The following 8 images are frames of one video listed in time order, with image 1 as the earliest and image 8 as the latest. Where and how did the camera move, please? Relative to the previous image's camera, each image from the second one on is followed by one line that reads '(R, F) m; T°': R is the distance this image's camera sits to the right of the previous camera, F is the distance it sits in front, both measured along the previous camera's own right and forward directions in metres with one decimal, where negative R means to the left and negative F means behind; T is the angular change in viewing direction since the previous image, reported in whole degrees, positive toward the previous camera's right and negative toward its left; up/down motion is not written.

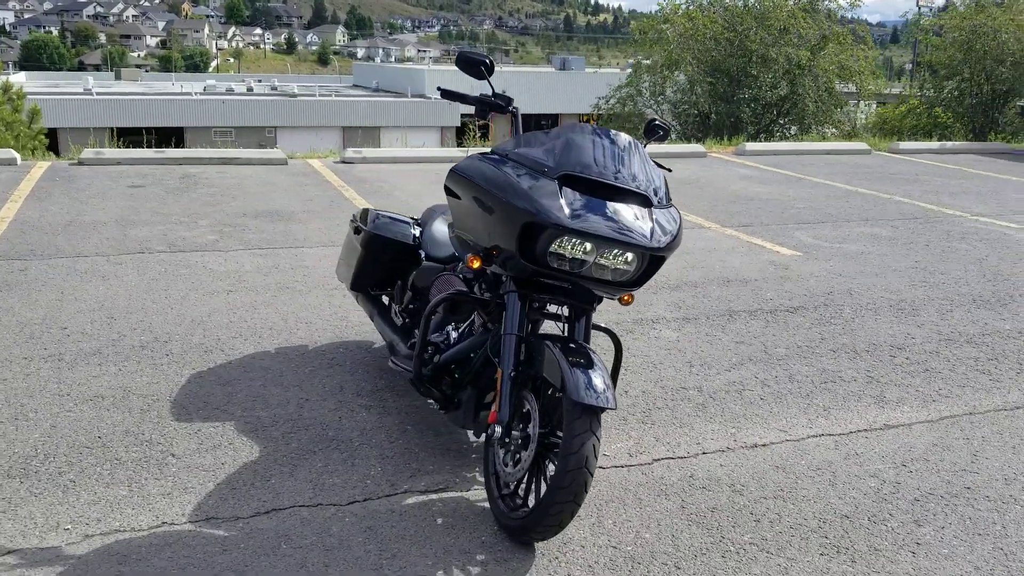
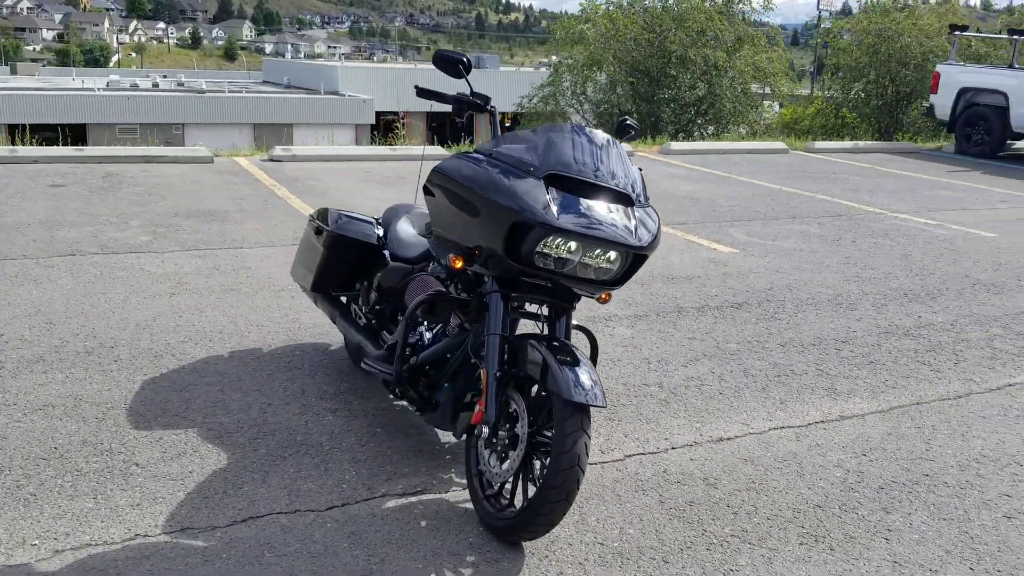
(-0.3, 0.0) m; +5°
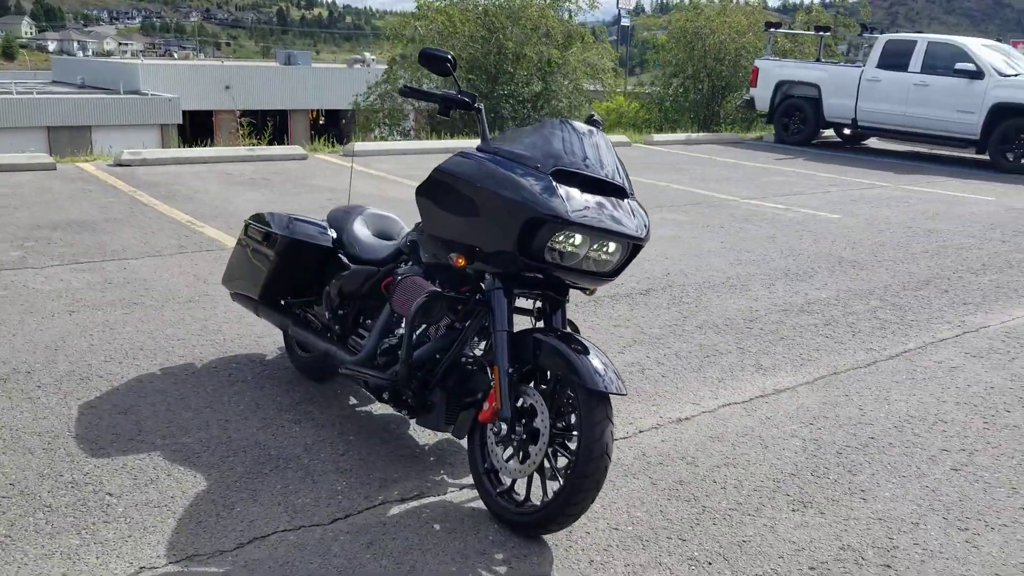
(-0.7, 0.0) m; +11°
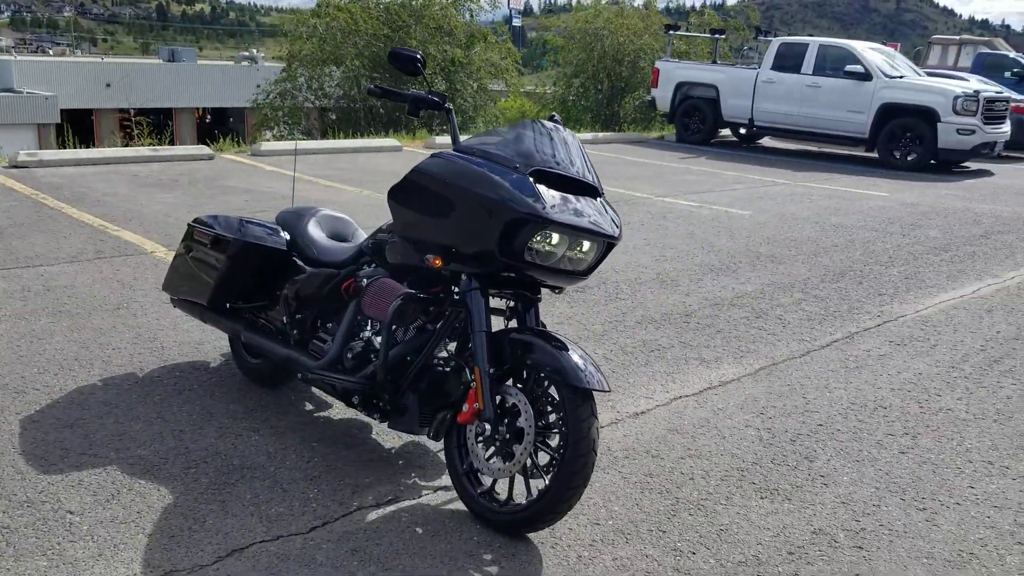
(-0.3, 0.0) m; +6°
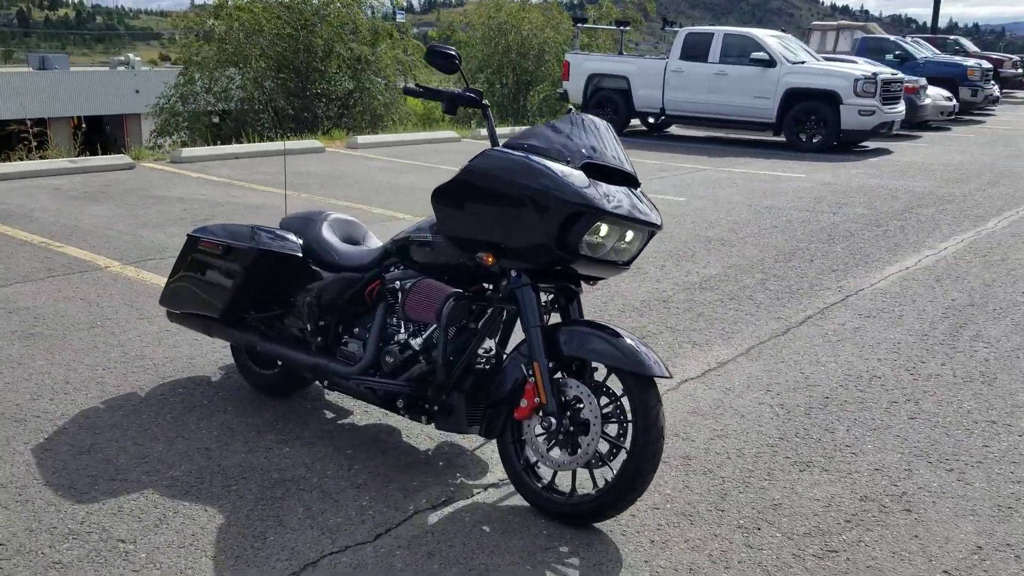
(-0.6, 0.0) m; +6°
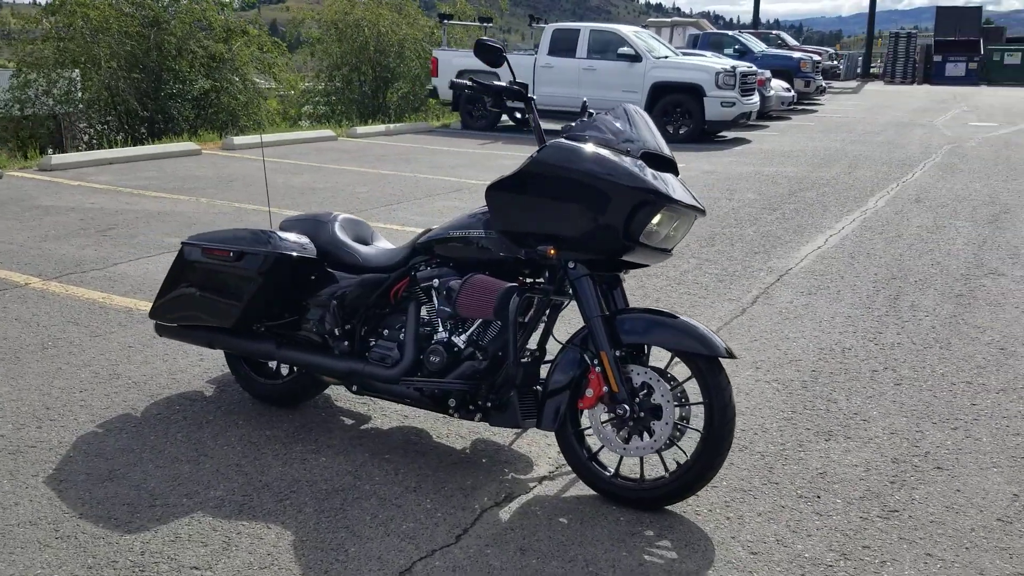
(-0.9, +0.1) m; +10°
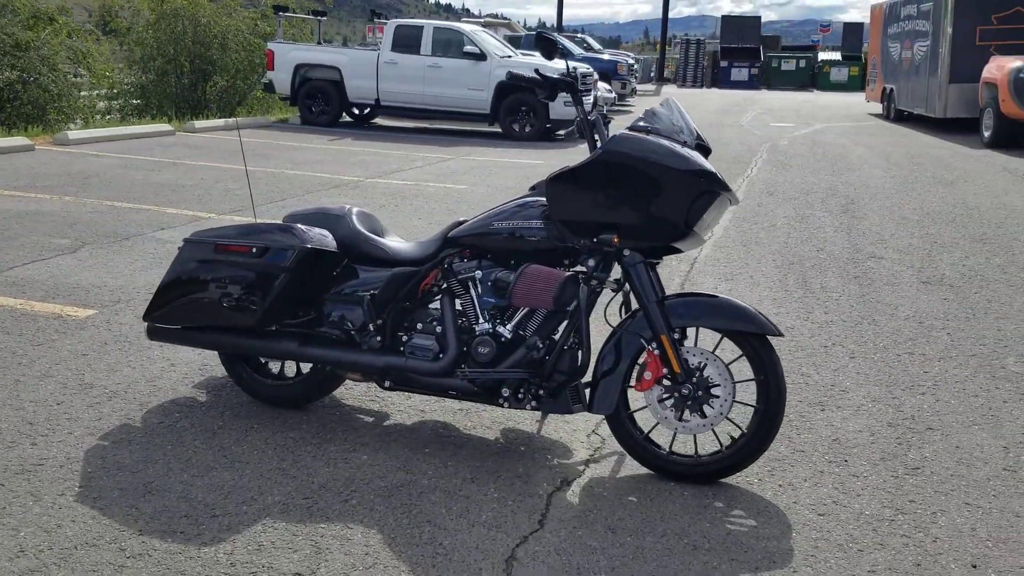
(-1.1, +0.1) m; +12°
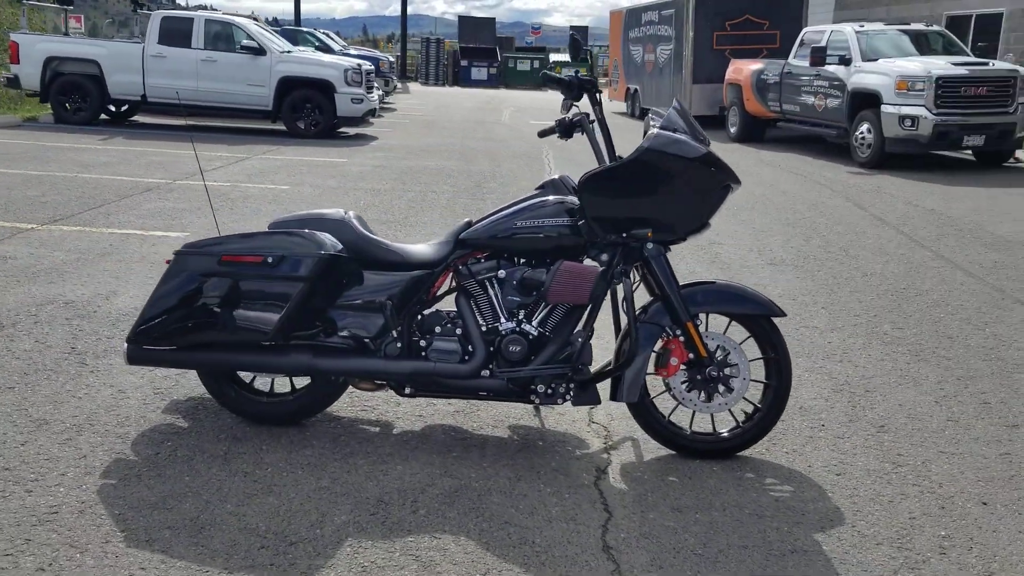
(-1.2, +0.1) m; +16°
